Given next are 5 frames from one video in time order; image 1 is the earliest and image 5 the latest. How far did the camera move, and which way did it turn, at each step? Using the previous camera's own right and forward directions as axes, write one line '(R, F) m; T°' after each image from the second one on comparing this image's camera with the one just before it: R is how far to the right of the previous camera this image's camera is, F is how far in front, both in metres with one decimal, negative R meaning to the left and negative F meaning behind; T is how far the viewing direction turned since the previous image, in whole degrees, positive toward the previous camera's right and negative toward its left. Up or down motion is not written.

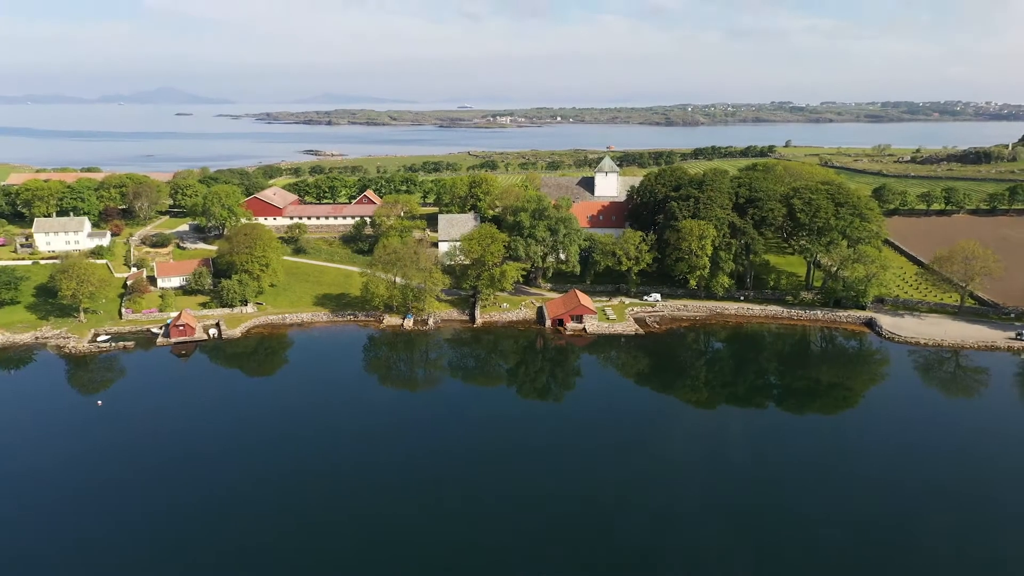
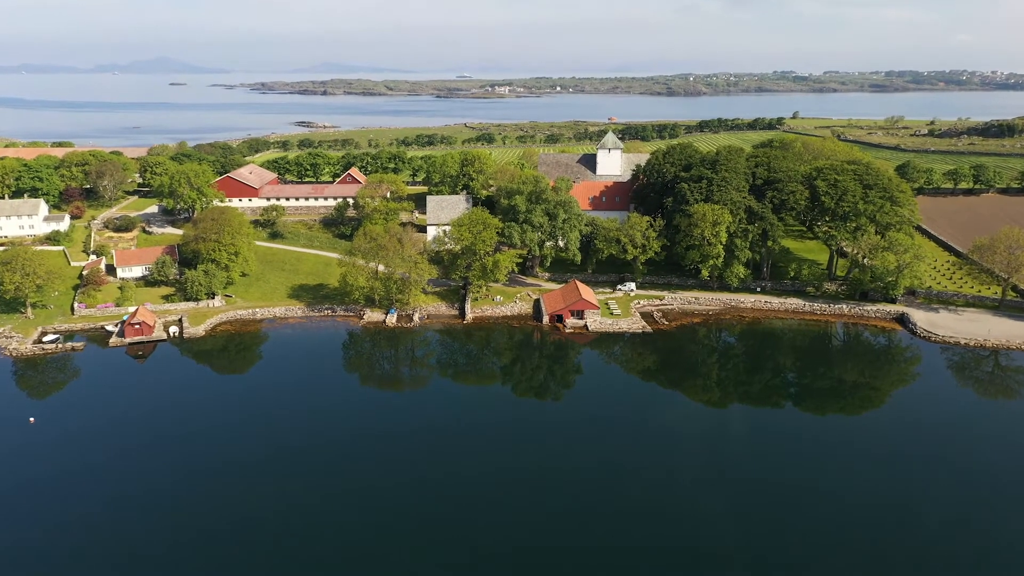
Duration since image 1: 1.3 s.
(+0.5, +6.5) m; 0°
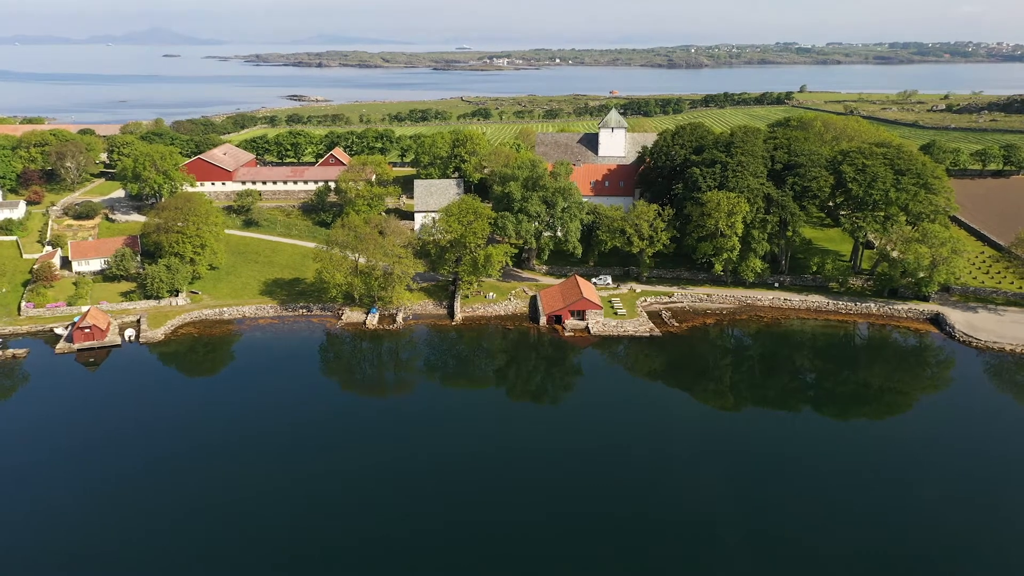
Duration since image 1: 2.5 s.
(+0.5, +5.9) m; 0°
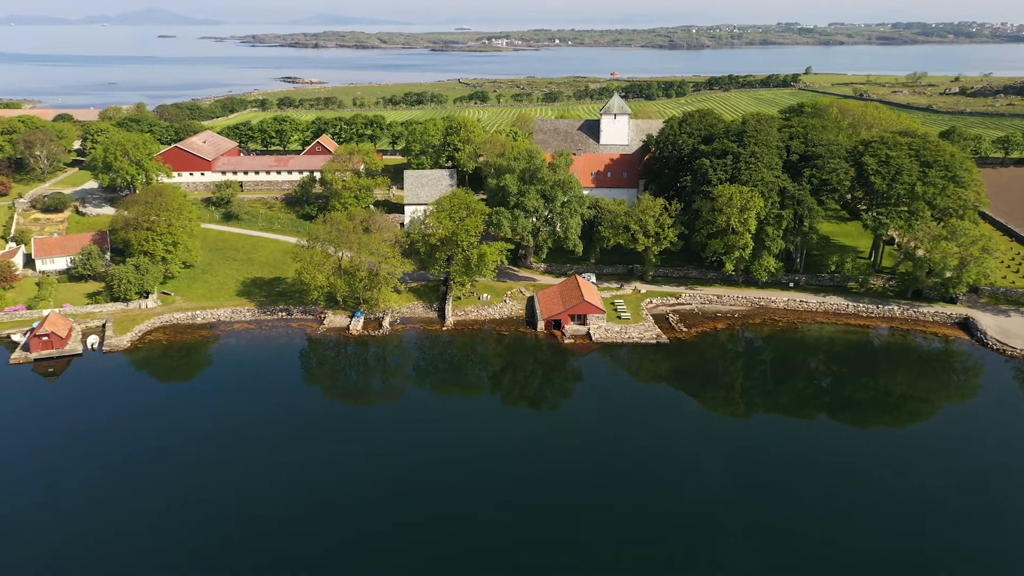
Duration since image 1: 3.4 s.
(+0.3, +4.1) m; 0°
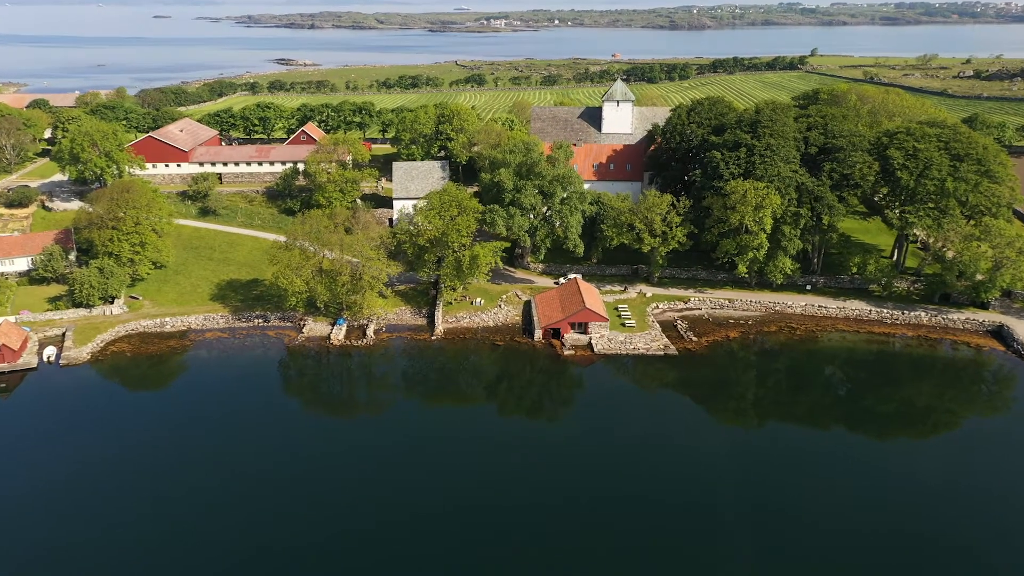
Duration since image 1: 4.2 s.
(+0.3, +4.1) m; 0°
